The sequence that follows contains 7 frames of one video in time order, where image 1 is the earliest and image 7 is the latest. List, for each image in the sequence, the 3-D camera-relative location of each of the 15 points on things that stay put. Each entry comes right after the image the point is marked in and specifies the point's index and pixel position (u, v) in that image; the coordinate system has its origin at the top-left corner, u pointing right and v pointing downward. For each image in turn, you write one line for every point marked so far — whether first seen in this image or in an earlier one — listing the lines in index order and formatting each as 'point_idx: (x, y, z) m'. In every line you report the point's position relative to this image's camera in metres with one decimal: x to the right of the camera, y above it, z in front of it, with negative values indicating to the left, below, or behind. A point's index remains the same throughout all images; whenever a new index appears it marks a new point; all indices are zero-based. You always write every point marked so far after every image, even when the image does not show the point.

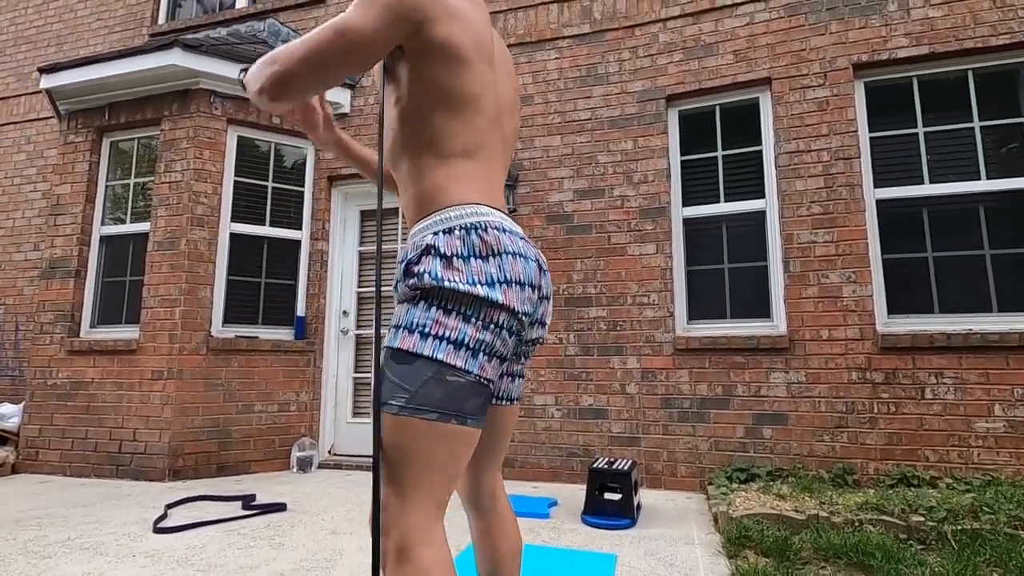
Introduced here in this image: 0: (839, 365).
0: (+2.2, -0.5, +3.6) m
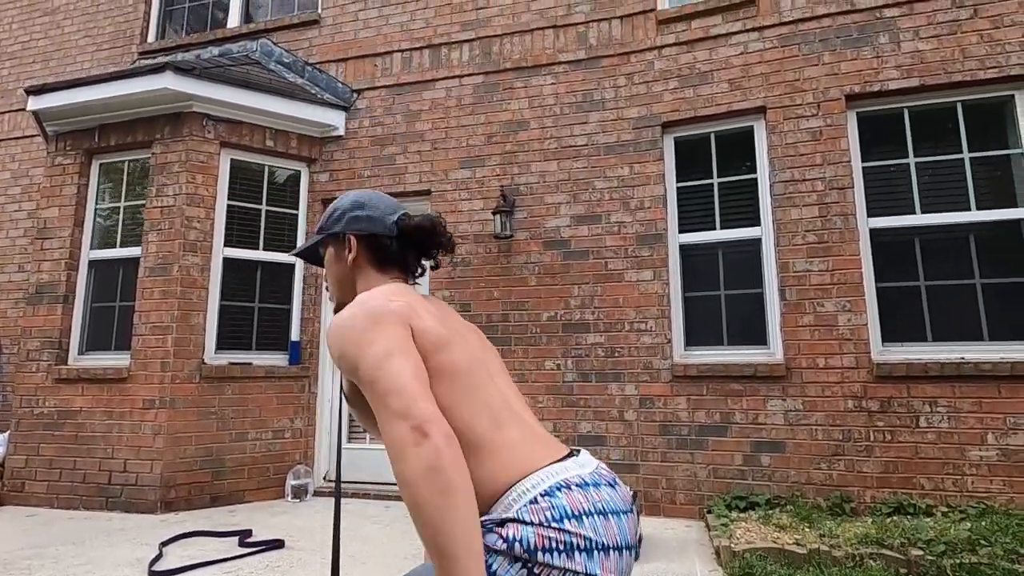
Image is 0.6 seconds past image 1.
0: (+2.2, -0.7, +3.7) m
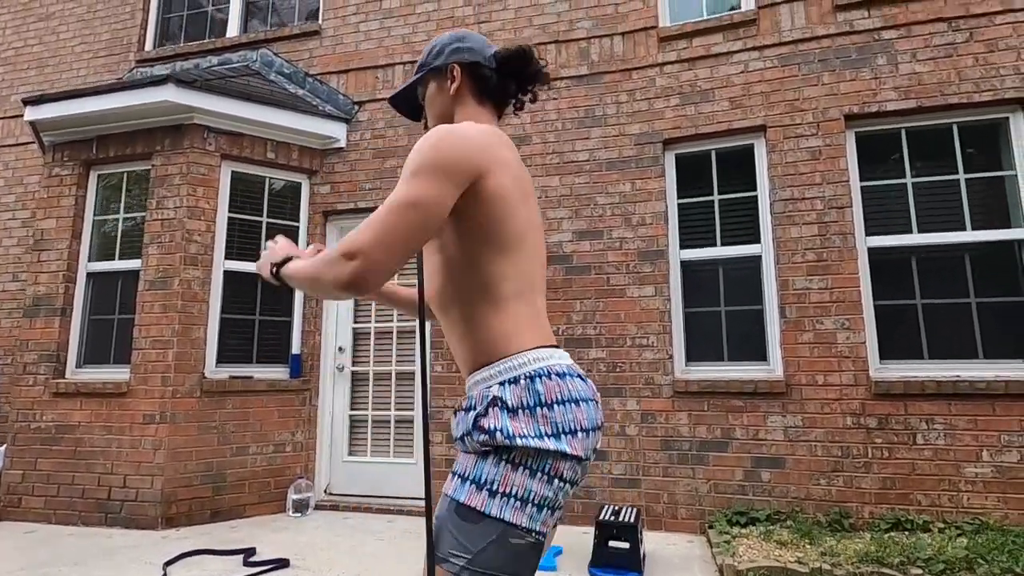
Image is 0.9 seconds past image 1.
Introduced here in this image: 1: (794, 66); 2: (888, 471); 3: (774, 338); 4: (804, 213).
0: (+2.2, -0.9, +3.7) m
1: (+2.2, +1.7, +4.2) m
2: (+2.5, -1.2, +3.6) m
3: (+1.9, -0.4, +4.0) m
4: (+2.2, +0.6, +4.0) m
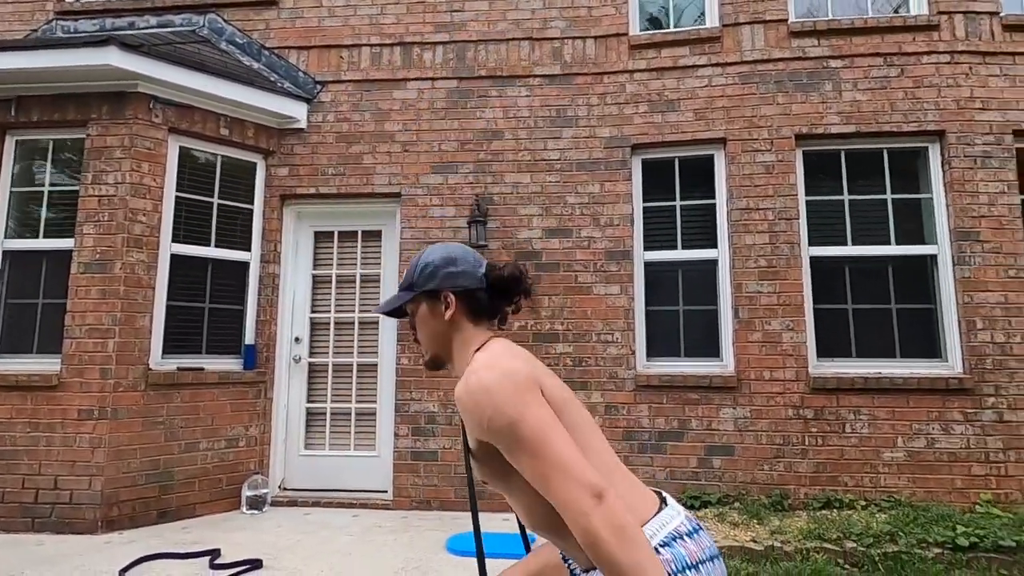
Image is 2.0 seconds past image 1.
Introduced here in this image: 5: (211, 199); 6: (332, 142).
0: (+2.0, -0.9, +4.1) m
1: (+2.0, +1.7, +4.5) m
2: (+2.3, -1.3, +4.0) m
3: (+1.7, -0.4, +4.3) m
4: (+2.0, +0.5, +4.3) m
5: (-2.5, +0.8, +4.5) m
6: (-1.6, +1.3, +4.8) m
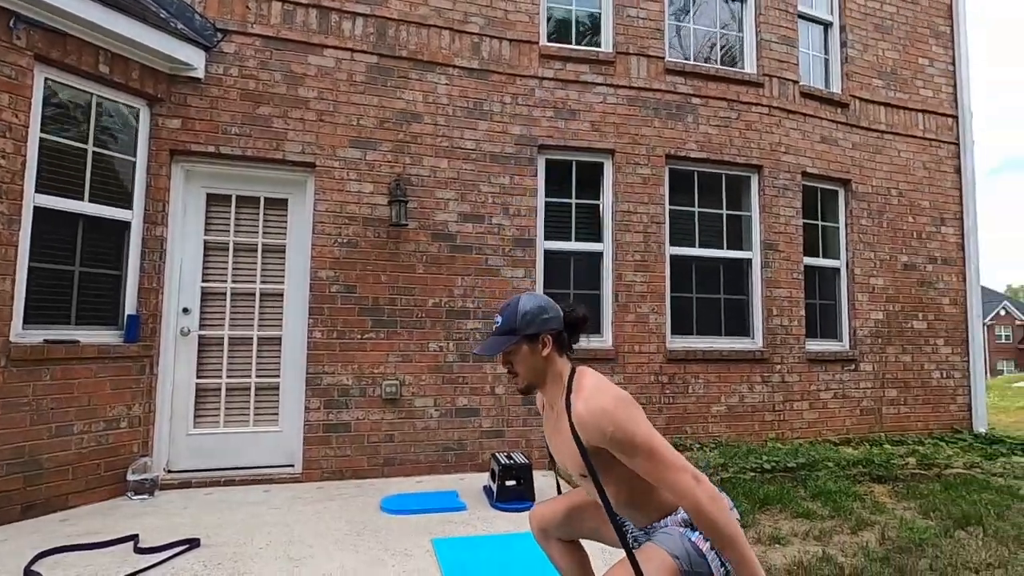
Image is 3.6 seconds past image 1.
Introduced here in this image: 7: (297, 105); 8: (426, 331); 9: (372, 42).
0: (+1.3, -0.8, +5.1) m
1: (+1.2, +1.8, +5.4) m
2: (+1.5, -1.2, +5.2) m
3: (+0.9, -0.3, +5.2) m
4: (+1.2, +0.6, +5.2) m
5: (-3.1, +1.0, +3.9) m
6: (-2.3, +1.6, +4.4) m
7: (-1.8, +1.6, +4.6) m
8: (-0.8, -0.4, +4.7) m
9: (-1.2, +2.2, +4.8) m
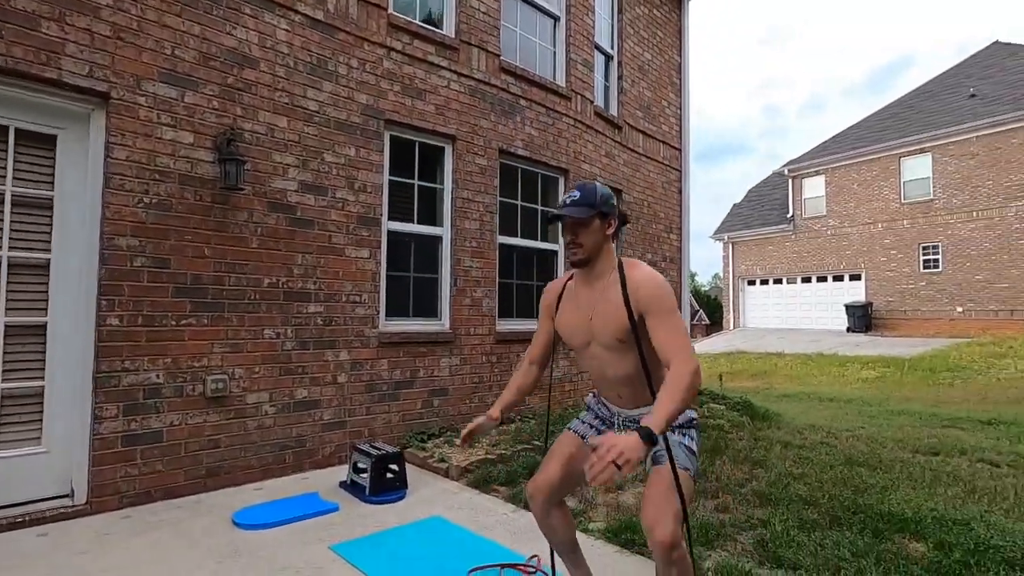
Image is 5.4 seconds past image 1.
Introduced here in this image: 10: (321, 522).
0: (-0.4, -0.6, +5.4) m
1: (-0.4, +2.0, +5.5) m
2: (-0.2, -1.1, +5.6) m
3: (-0.7, -0.1, +5.3) m
4: (-0.4, +0.8, +5.4) m
5: (-3.5, +1.2, +2.2) m
6: (-3.0, +1.8, +3.0) m
7: (-2.7, +1.7, +3.4) m
8: (-1.9, -0.2, +4.1) m
9: (-2.3, +2.4, +3.8) m
10: (-1.2, -1.5, +3.3) m
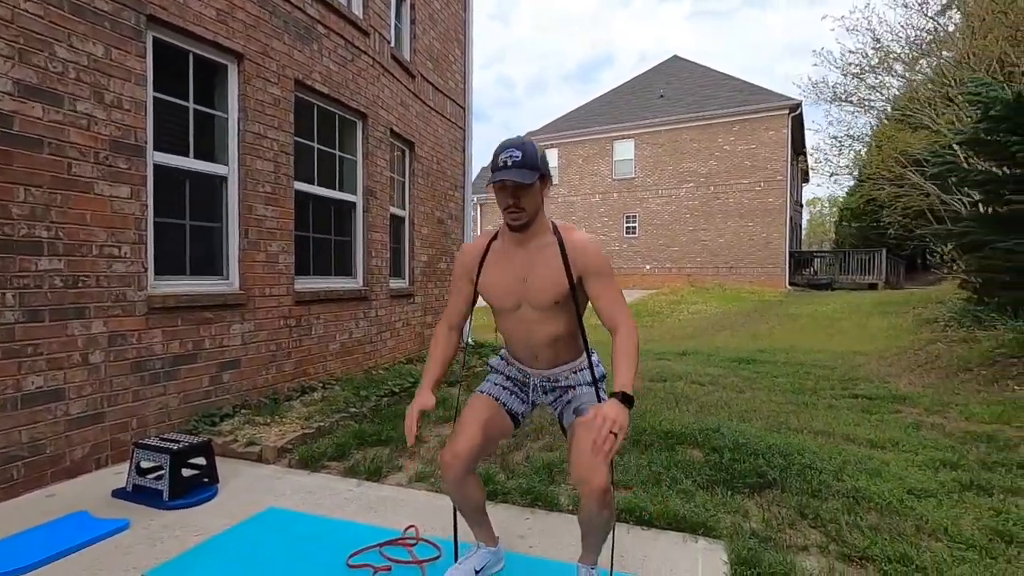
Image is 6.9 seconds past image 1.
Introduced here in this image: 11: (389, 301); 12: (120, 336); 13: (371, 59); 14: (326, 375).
0: (-2.1, -0.2, +4.7) m
1: (-2.1, +2.4, +4.6) m
2: (-2.0, -0.6, +5.0) m
3: (-2.3, +0.3, +4.4) m
4: (-2.1, +1.2, +4.6) m
5: (-3.4, +1.3, +0.2) m
6: (-3.3, +1.9, +1.2) m
7: (-3.2, +2.0, +1.6) m
8: (-2.8, +0.1, +2.7) m
9: (-3.0, +2.6, +2.2) m
10: (-1.9, -1.2, +2.5) m
11: (-1.5, -0.2, +6.5) m
12: (-2.6, -0.3, +3.5) m
13: (-1.6, +2.6, +6.0) m
14: (-1.9, -0.9, +5.3) m
